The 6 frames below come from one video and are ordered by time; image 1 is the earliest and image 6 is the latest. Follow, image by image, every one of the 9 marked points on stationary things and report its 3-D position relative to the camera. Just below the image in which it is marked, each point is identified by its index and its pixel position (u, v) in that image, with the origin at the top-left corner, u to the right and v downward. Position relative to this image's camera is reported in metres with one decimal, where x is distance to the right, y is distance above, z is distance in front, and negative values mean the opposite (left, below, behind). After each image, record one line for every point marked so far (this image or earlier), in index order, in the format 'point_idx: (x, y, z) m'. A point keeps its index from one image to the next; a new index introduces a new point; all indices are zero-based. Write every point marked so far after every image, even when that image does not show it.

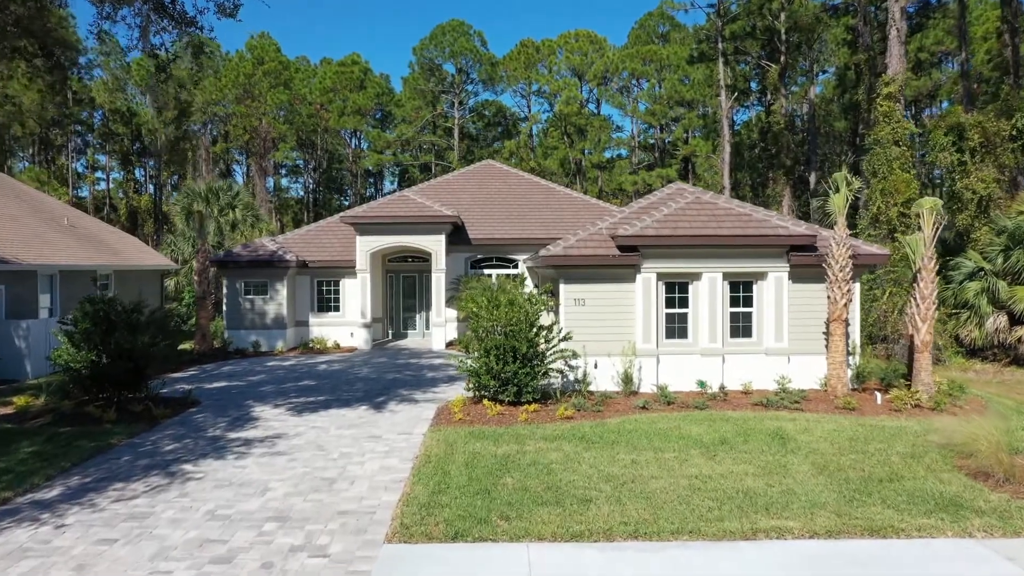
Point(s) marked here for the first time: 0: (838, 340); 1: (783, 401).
0: (+5.1, -0.8, +12.9) m
1: (+4.2, -1.7, +12.5) m
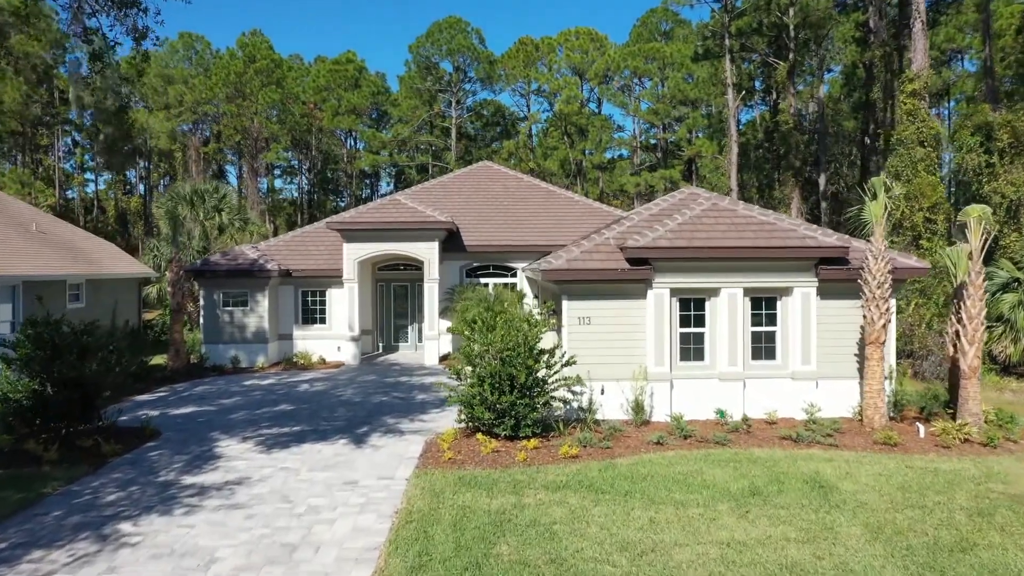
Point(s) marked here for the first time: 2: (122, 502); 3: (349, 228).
0: (+5.1, -1.1, +11.5) m
1: (+4.1, -2.0, +11.1) m
2: (-4.1, -2.3, +8.7) m
3: (-3.9, +1.5, +19.6) m
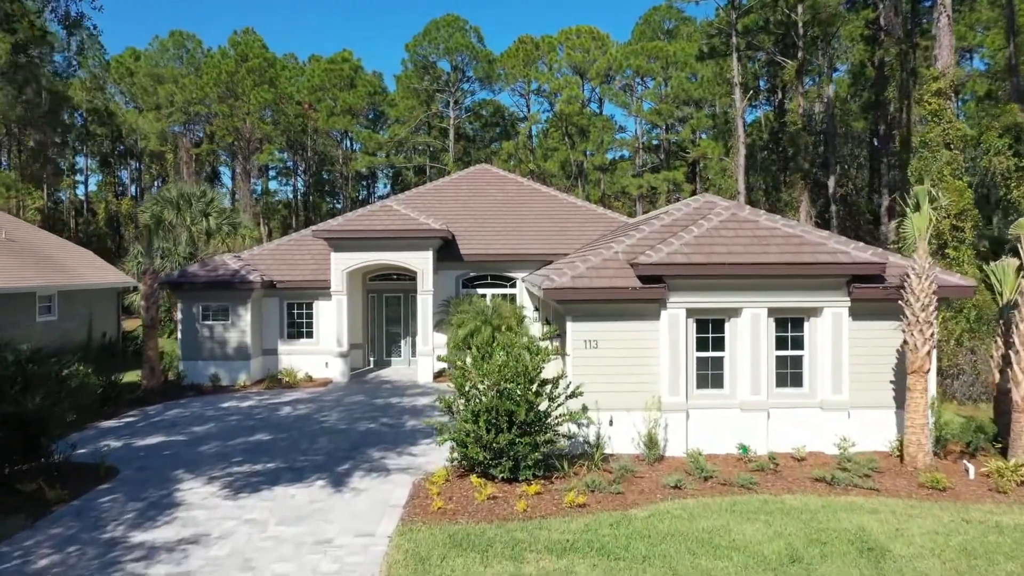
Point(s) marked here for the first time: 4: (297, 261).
0: (+5.1, -1.4, +10.2) m
1: (+4.1, -2.3, +9.9) m
2: (-4.1, -2.5, +7.4) m
3: (-3.9, +1.2, +18.4) m
4: (-5.1, +0.6, +19.6) m
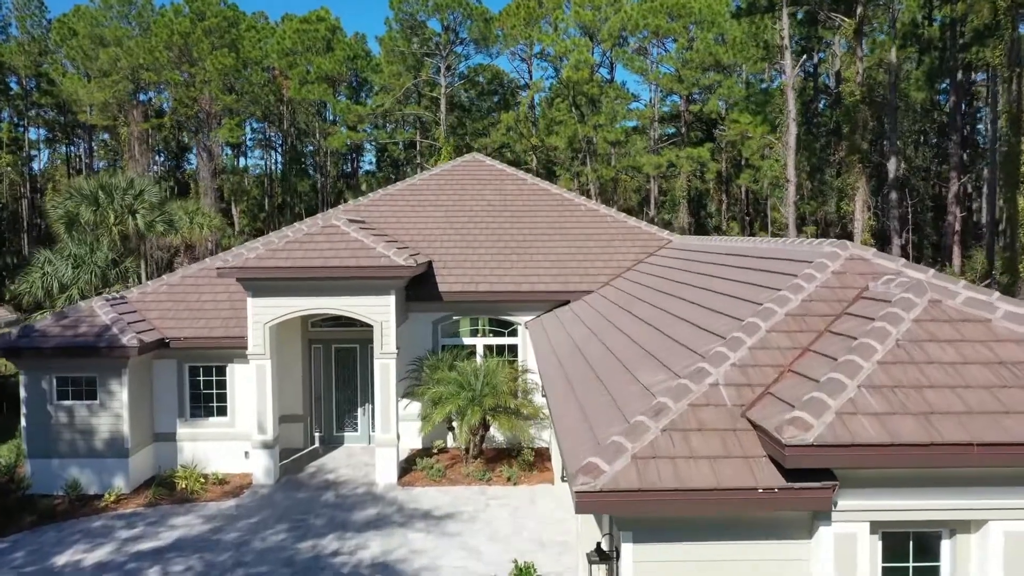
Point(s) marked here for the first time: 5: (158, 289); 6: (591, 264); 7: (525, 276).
0: (+5.1, -2.7, +4.4) m
1: (+4.1, -3.6, +4.1) m
2: (-4.2, -4.0, +1.7) m
3: (-3.9, +0.2, +12.5) m
4: (-5.2, -0.3, +13.7) m
5: (-6.1, 0.0, +14.0) m
6: (+1.5, +0.4, +15.1) m
7: (+0.2, +0.2, +14.7) m
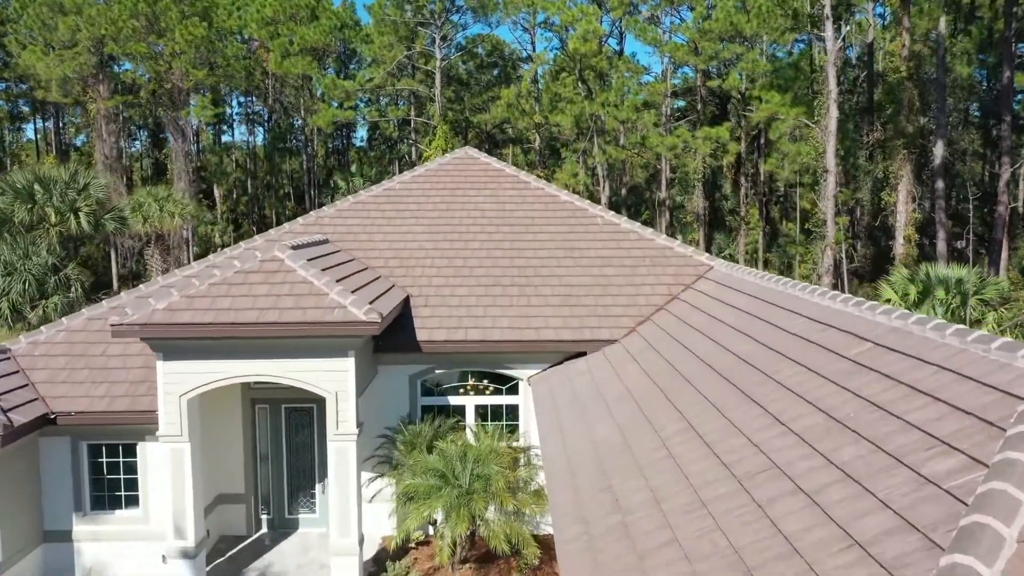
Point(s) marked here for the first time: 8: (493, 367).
0: (+5.0, -3.7, +1.3) m
1: (+4.1, -4.6, +1.0) m
2: (-4.2, -5.1, -1.4) m
3: (-4.0, -0.5, +9.2) m
4: (-5.2, -1.0, +10.4) m
5: (-6.1, -0.7, +10.7) m
6: (+1.5, -0.2, +11.8) m
7: (+0.2, -0.4, +11.5) m
8: (-0.3, -1.1, +11.3) m
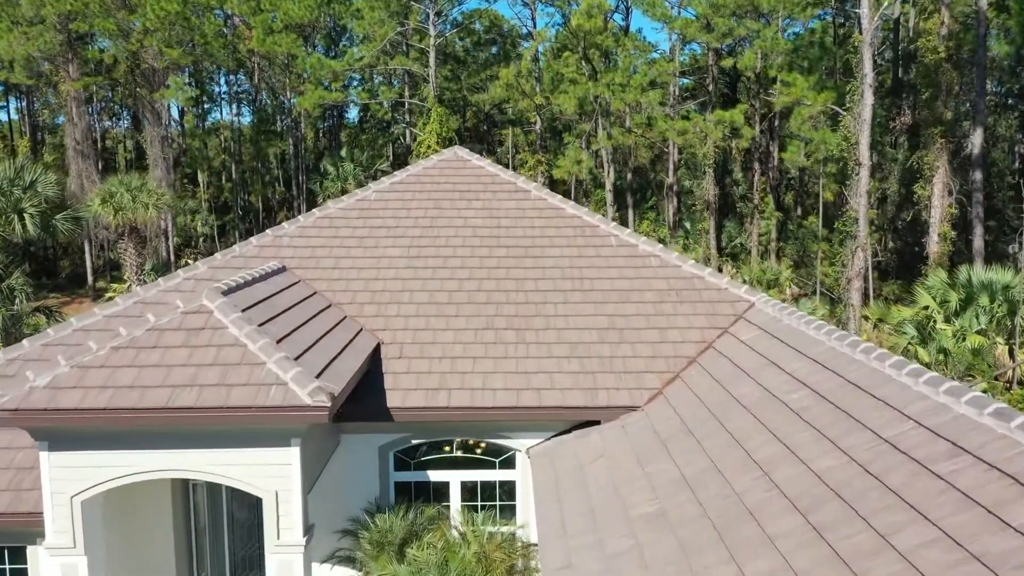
0: (+5.0, -4.5, -1.0) m
1: (+4.0, -5.5, -1.2) m
2: (-4.3, -6.0, -3.6) m
3: (-4.0, -1.1, +6.9) m
4: (-5.2, -1.5, +8.2) m
5: (-6.1, -1.2, +8.4) m
6: (+1.4, -0.7, +9.5) m
7: (+0.2, -1.0, +9.2) m
8: (-0.4, -1.7, +9.0) m
